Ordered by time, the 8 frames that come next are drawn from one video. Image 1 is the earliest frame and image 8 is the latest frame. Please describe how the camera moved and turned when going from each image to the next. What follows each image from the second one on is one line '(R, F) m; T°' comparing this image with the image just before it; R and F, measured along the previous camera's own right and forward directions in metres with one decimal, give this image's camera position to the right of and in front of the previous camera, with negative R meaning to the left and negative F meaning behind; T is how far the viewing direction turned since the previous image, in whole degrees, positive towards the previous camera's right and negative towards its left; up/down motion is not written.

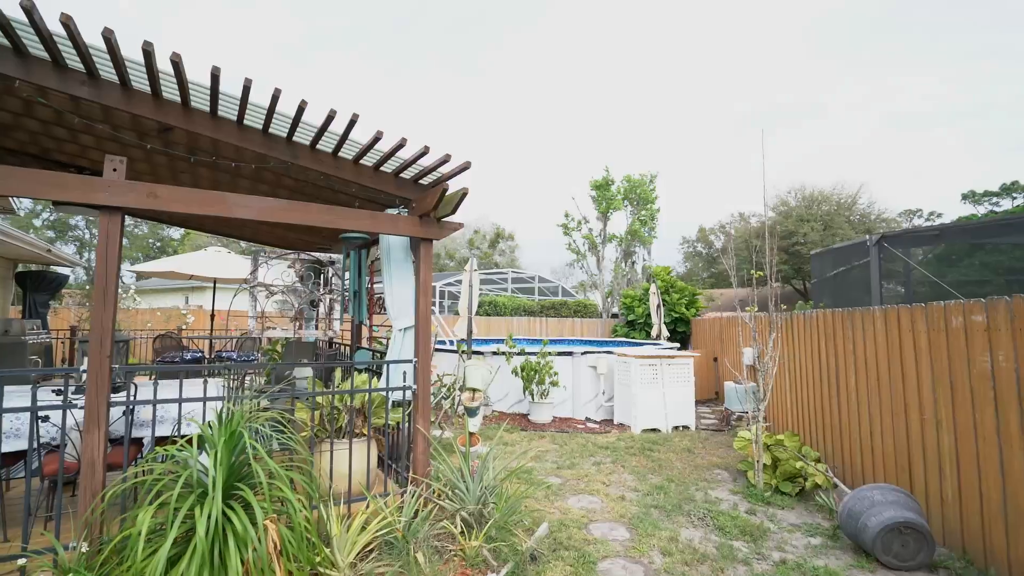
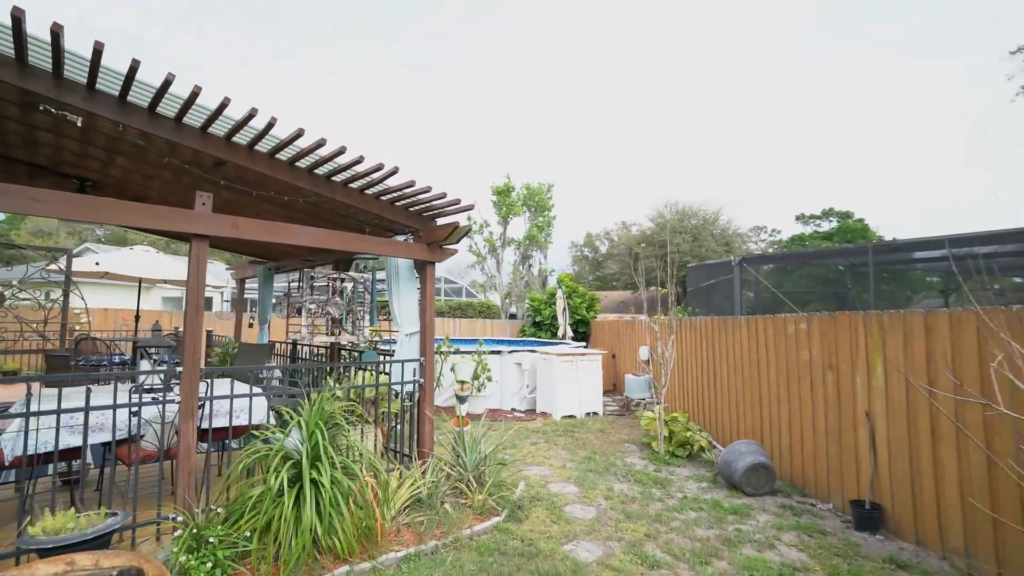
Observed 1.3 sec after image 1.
(-0.9, -0.9) m; +13°
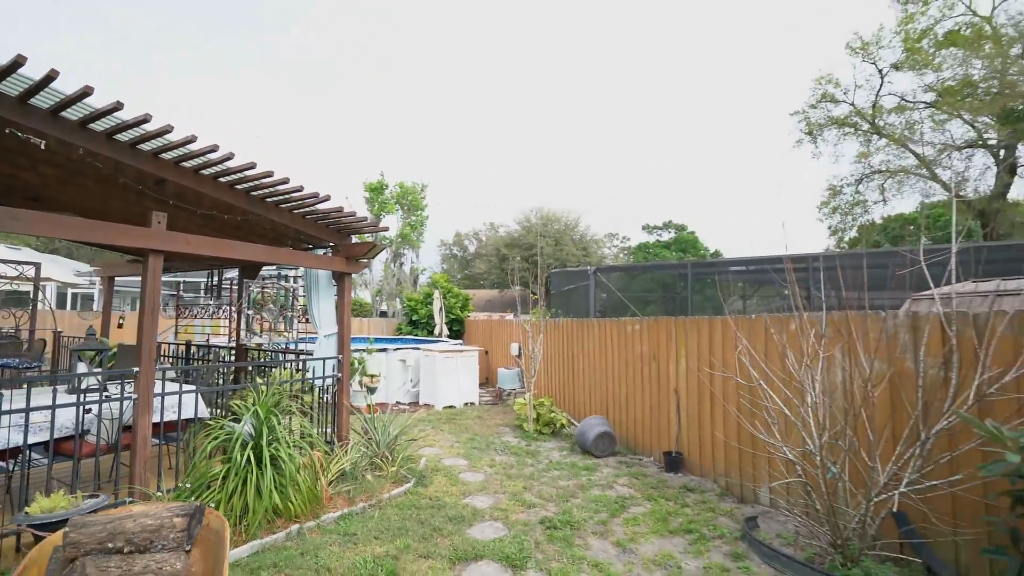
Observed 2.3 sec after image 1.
(-0.4, -1.0) m; +15°
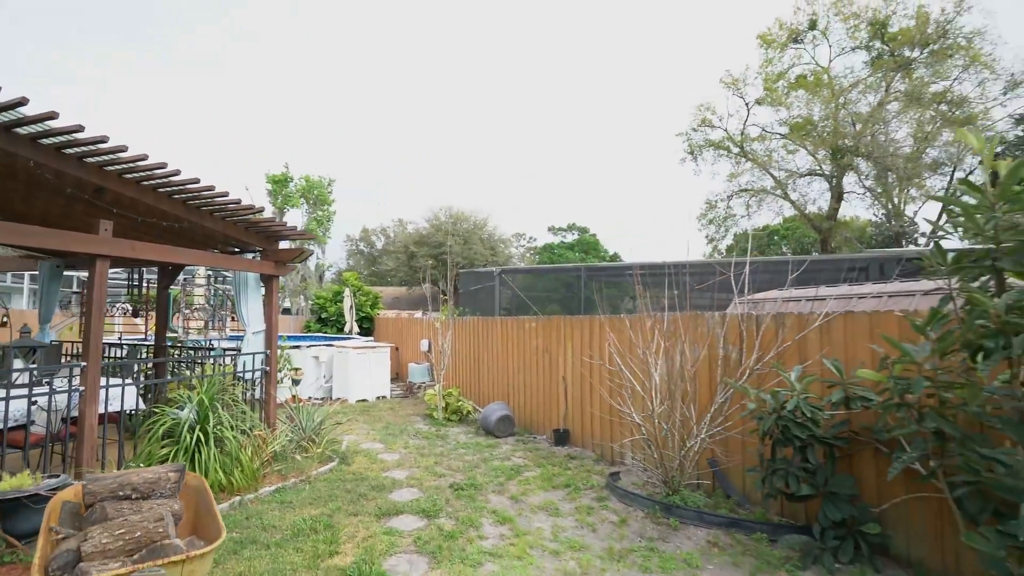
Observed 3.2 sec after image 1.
(-0.1, -0.9) m; +11°
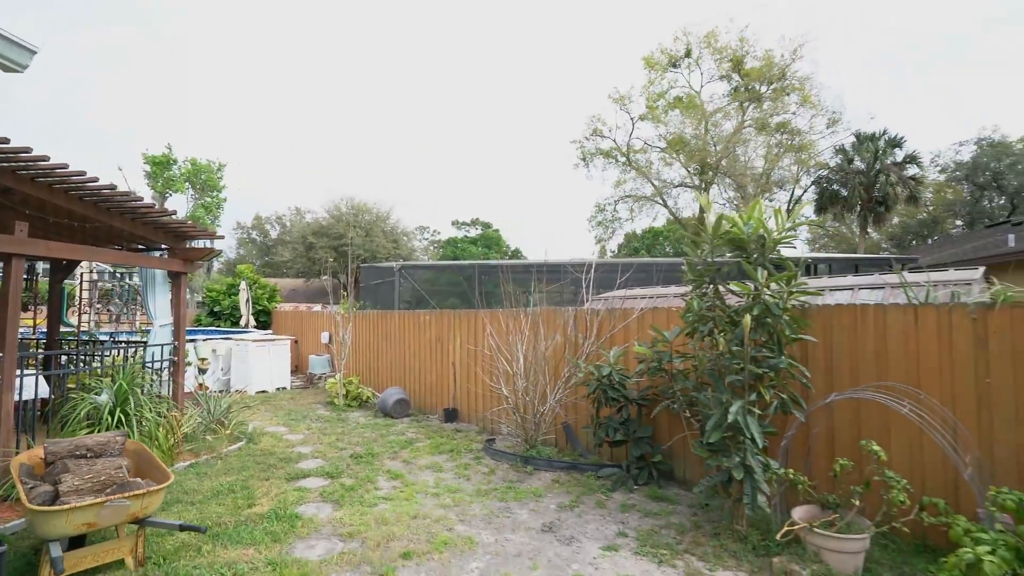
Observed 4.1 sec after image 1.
(+0.1, -1.1) m; +11°
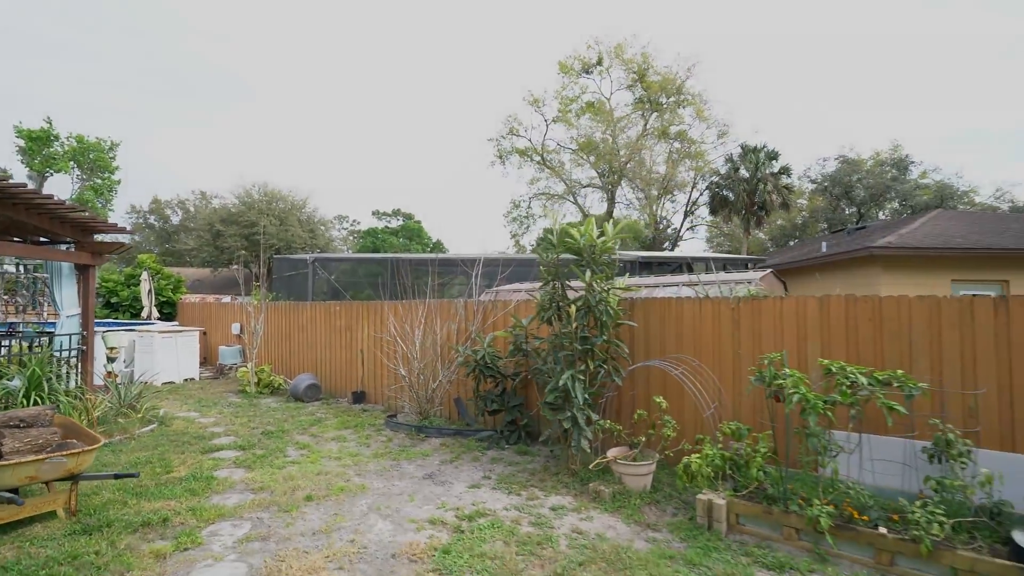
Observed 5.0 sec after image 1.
(+0.3, -1.0) m; +9°
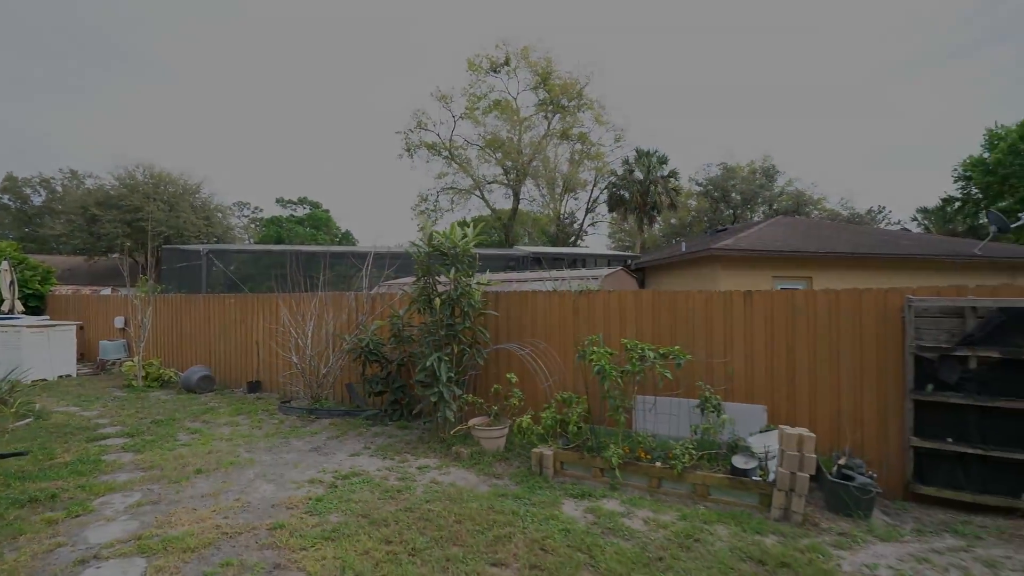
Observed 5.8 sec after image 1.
(+0.4, -0.9) m; +9°
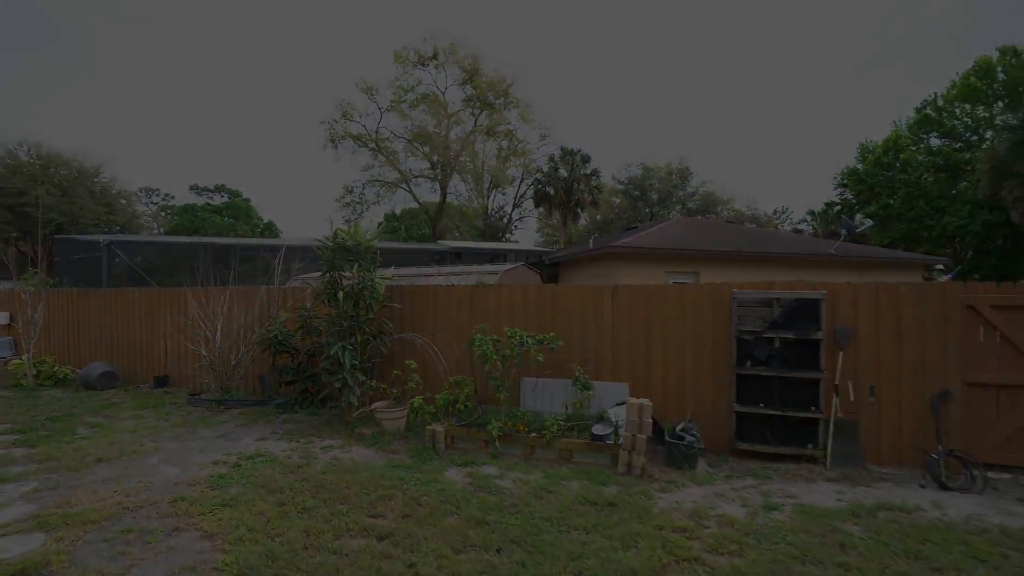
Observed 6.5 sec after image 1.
(+0.4, -0.6) m; +7°
